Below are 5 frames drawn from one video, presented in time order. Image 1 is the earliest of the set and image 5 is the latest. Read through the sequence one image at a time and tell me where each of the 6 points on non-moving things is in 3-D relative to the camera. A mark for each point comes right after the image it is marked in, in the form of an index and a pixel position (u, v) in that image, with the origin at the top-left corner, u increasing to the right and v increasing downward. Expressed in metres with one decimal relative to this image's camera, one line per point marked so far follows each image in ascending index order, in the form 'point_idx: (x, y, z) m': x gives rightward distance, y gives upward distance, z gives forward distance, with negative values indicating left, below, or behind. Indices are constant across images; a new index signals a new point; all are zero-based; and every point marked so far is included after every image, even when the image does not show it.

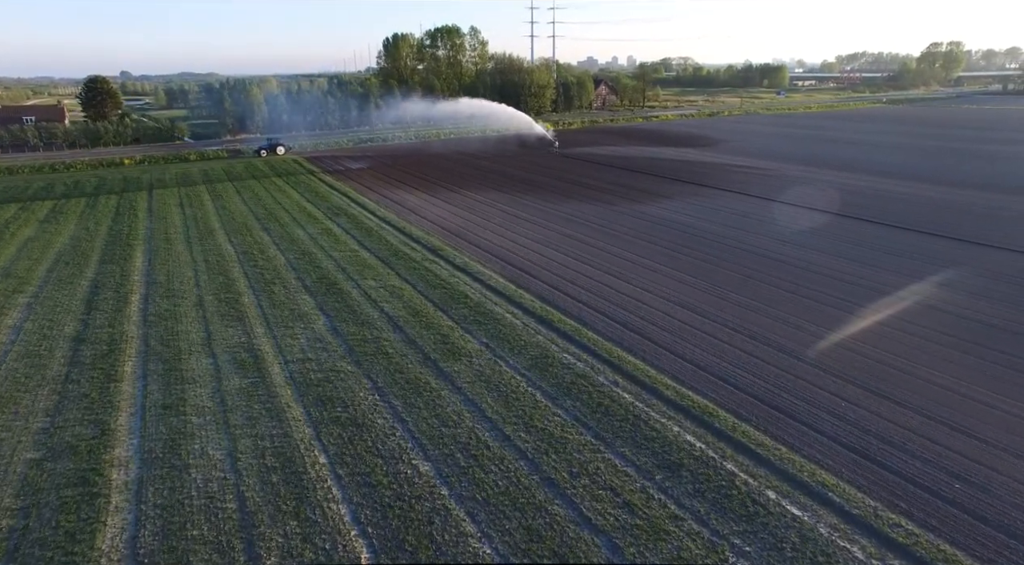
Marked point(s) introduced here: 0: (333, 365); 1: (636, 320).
0: (-3.2, -1.5, +11.5) m
1: (+2.6, -0.8, +13.5) m
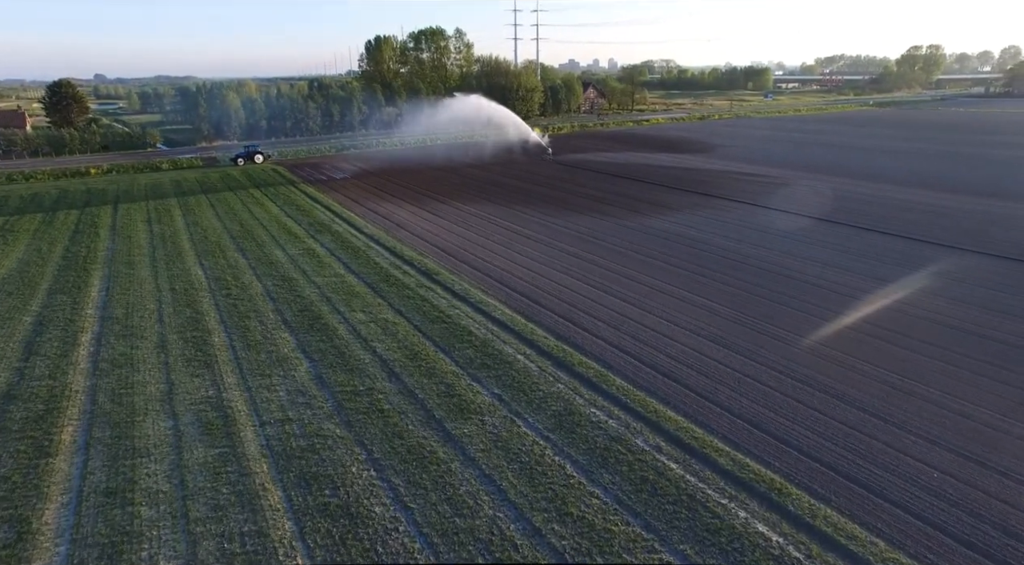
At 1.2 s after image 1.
0: (-2.9, -2.2, +9.6) m
1: (+2.9, -1.4, +11.8) m
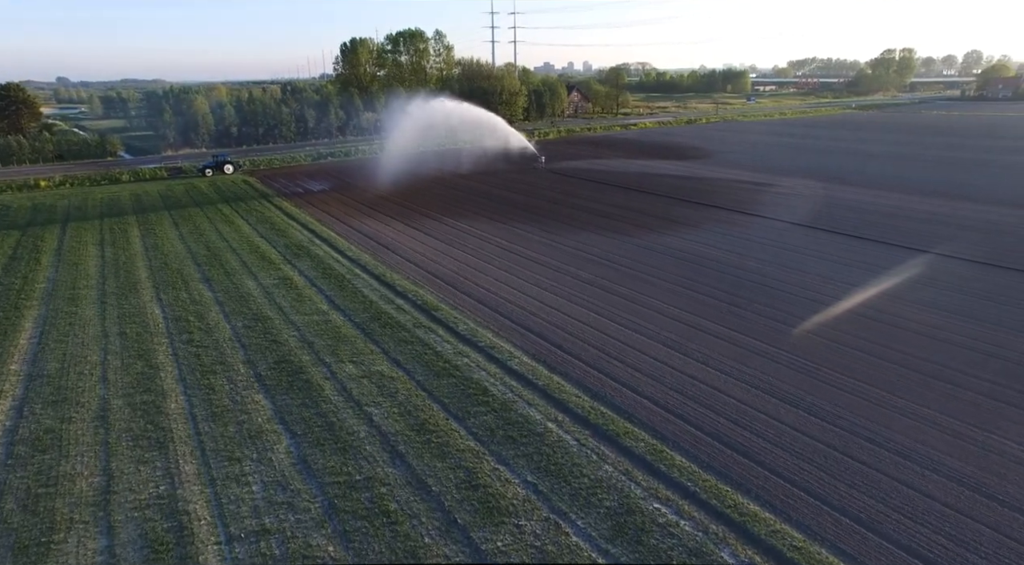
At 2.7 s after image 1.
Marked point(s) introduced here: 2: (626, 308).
0: (-2.4, -3.0, +7.3) m
1: (+3.3, -2.2, +9.7) m
2: (+2.6, -0.6, +14.7) m
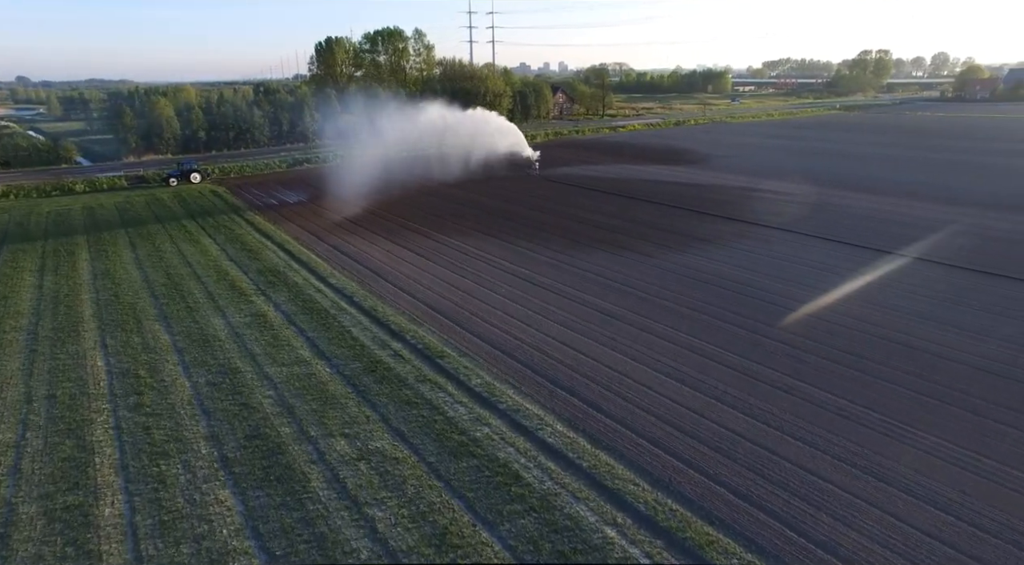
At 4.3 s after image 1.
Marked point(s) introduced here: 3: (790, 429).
0: (-1.7, -3.8, +4.9) m
1: (+3.9, -2.9, +7.5) m
2: (+3.0, -1.3, +12.5) m
3: (+4.3, -2.2, +9.7) m
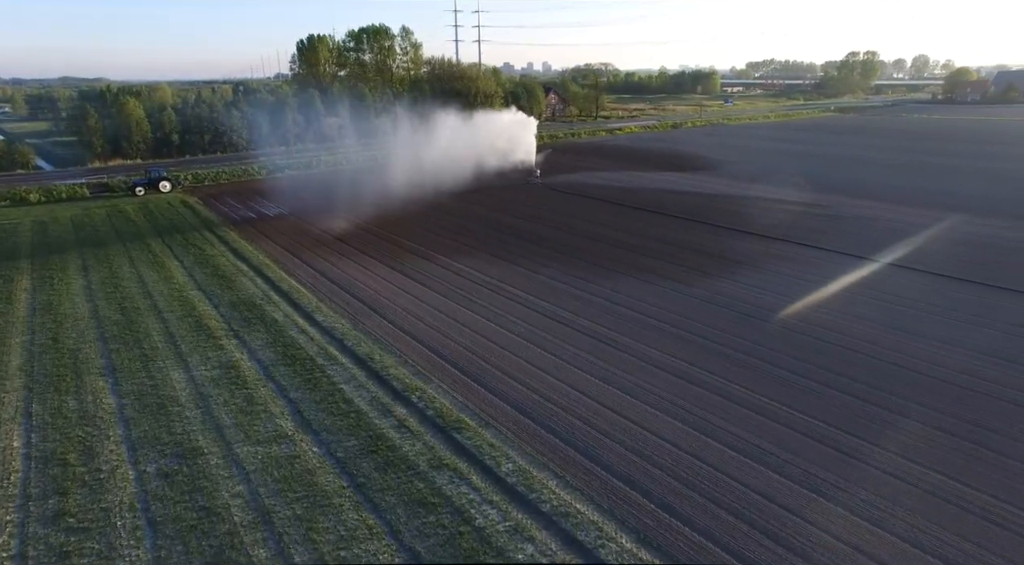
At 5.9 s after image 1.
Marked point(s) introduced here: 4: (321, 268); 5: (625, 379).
0: (-1.0, -4.6, +2.5) m
1: (+4.6, -3.7, +5.2) m
2: (+3.5, -2.1, +10.1) m
3: (+4.9, -3.0, +7.4) m
4: (-5.3, +0.5, +17.6) m
5: (+2.1, -1.7, +11.2) m
